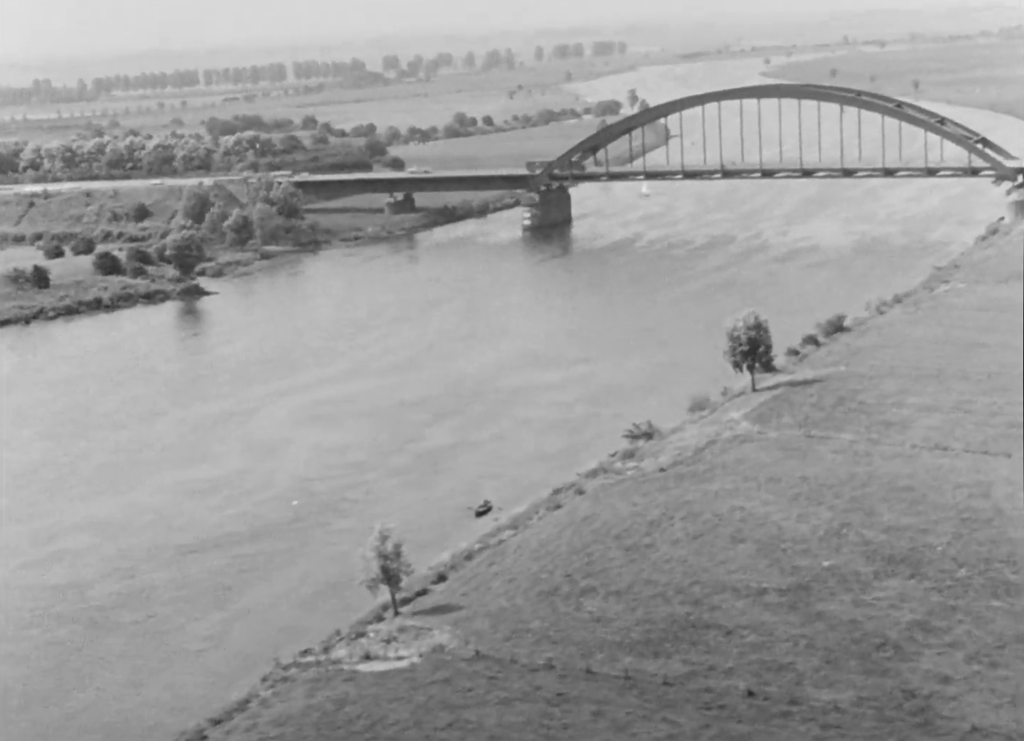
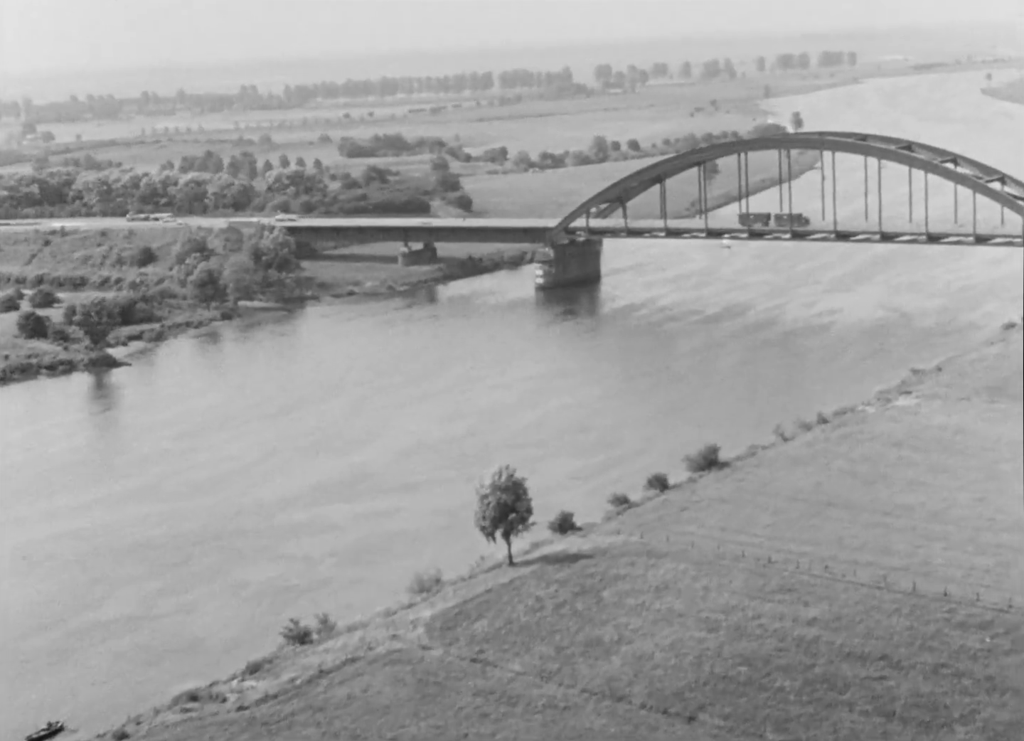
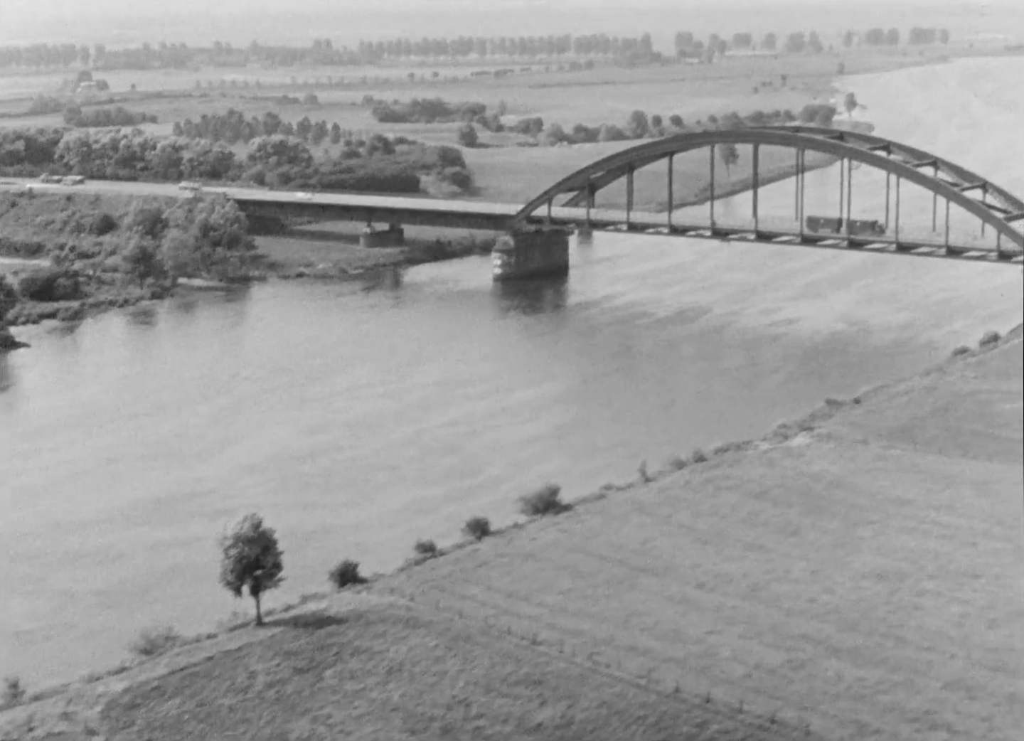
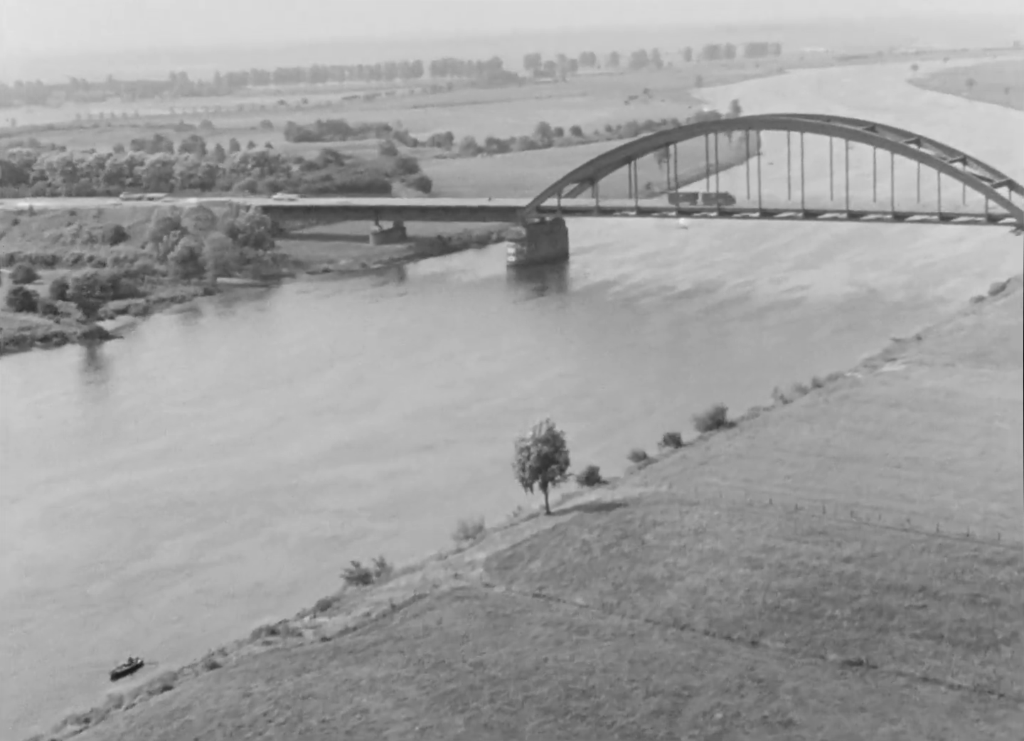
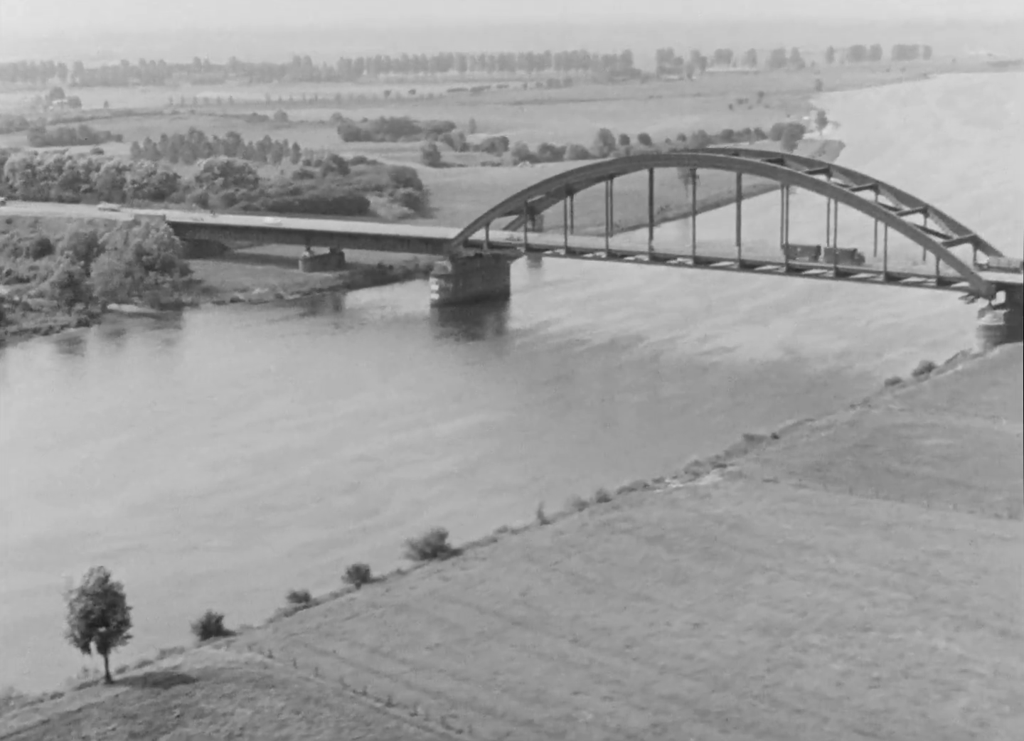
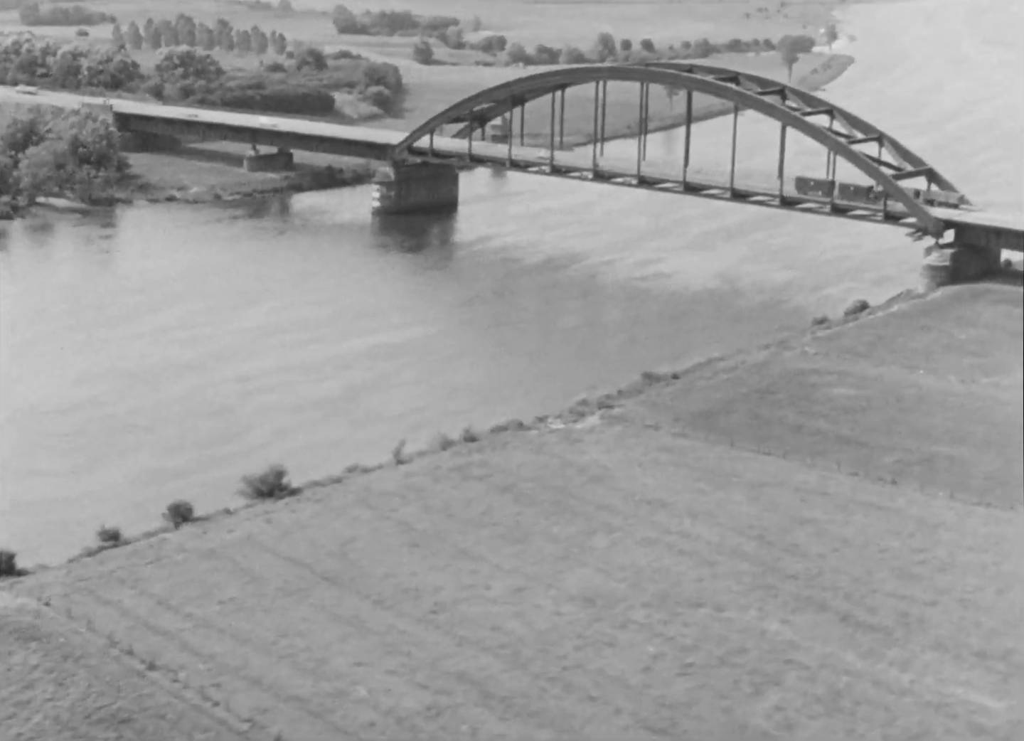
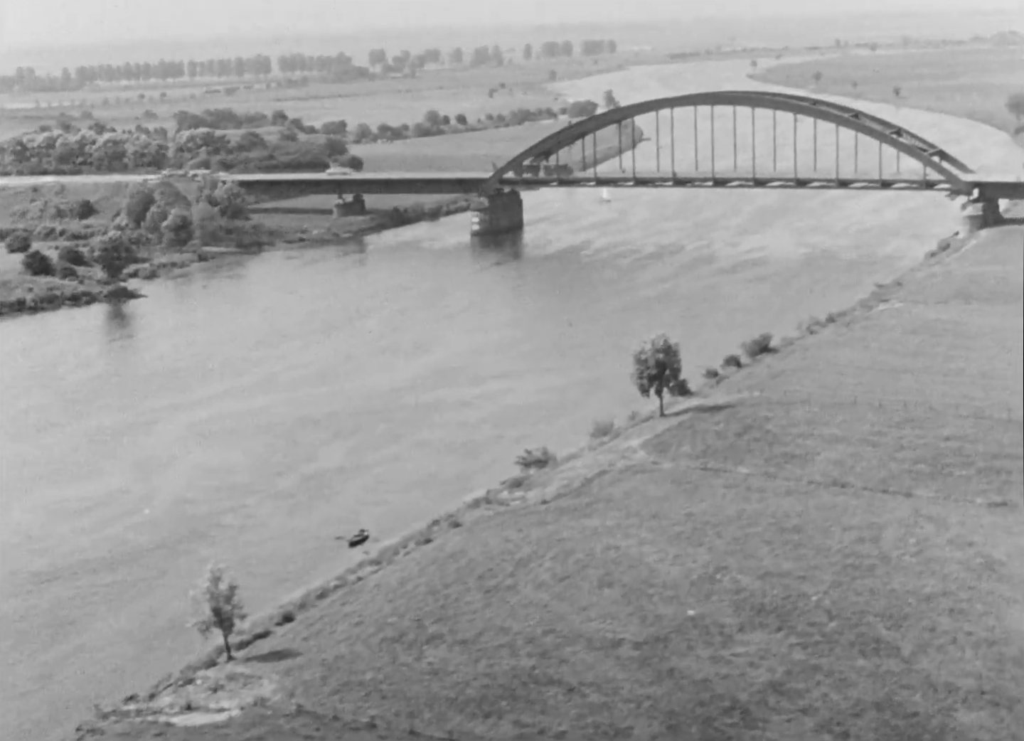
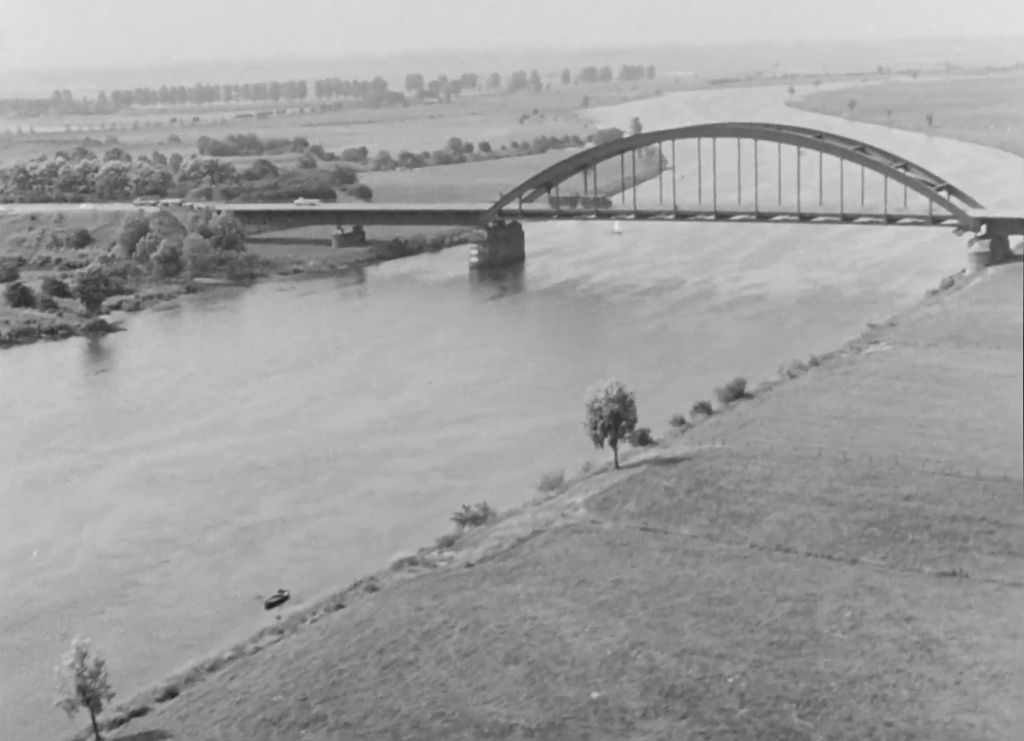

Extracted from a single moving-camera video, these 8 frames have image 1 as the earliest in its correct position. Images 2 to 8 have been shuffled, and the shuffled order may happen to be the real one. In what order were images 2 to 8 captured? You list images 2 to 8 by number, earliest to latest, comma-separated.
7, 8, 4, 2, 3, 5, 6
